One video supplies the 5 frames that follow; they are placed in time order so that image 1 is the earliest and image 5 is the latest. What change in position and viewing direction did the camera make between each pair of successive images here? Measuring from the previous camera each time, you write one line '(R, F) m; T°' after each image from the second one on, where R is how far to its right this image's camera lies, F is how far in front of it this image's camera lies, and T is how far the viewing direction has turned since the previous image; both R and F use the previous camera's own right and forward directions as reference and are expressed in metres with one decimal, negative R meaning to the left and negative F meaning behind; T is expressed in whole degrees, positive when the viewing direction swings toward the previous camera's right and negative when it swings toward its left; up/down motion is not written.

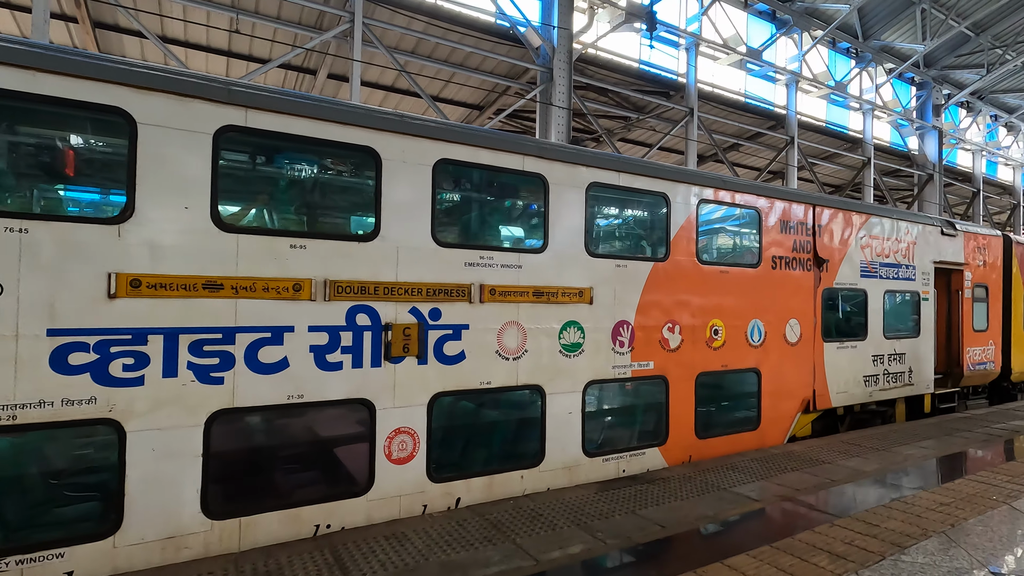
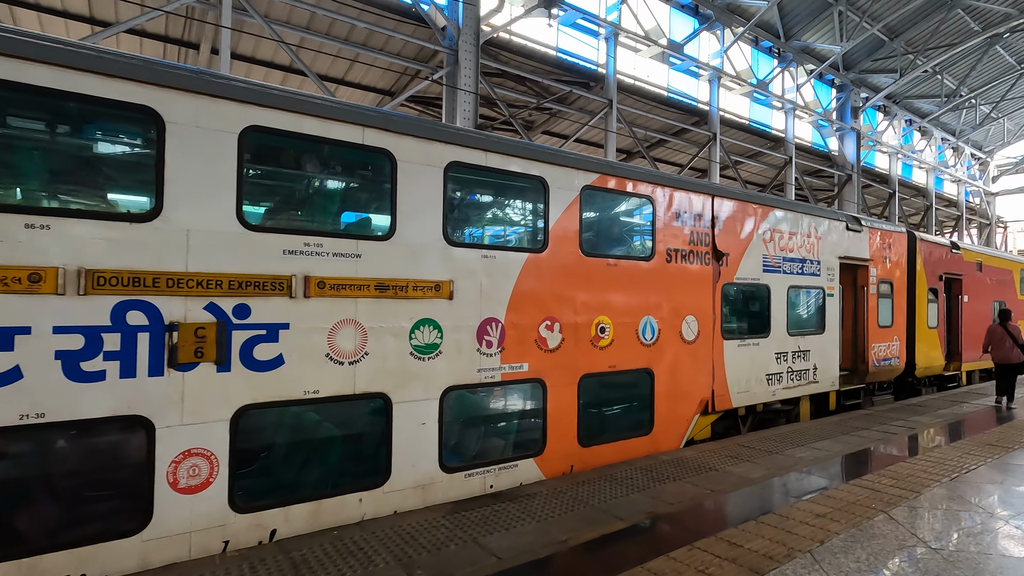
(+0.8, +0.5) m; +5°
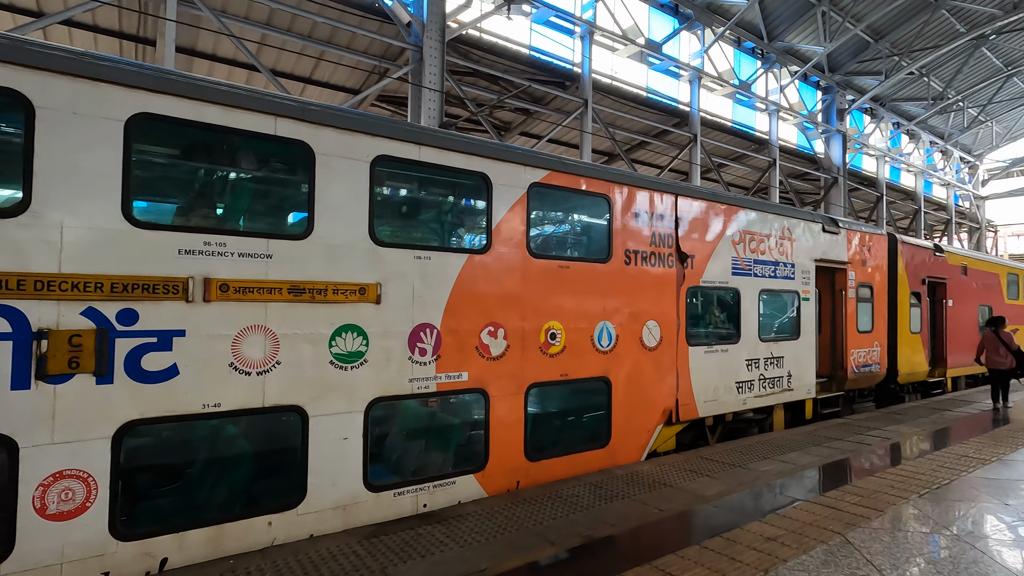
(+0.5, +0.3) m; 0°
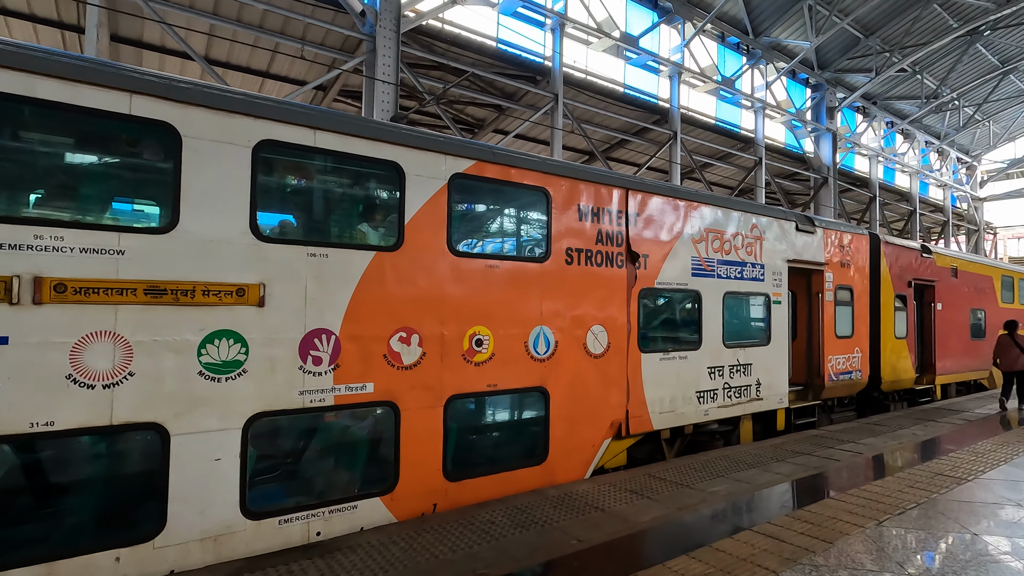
(+0.7, +0.5) m; 0°
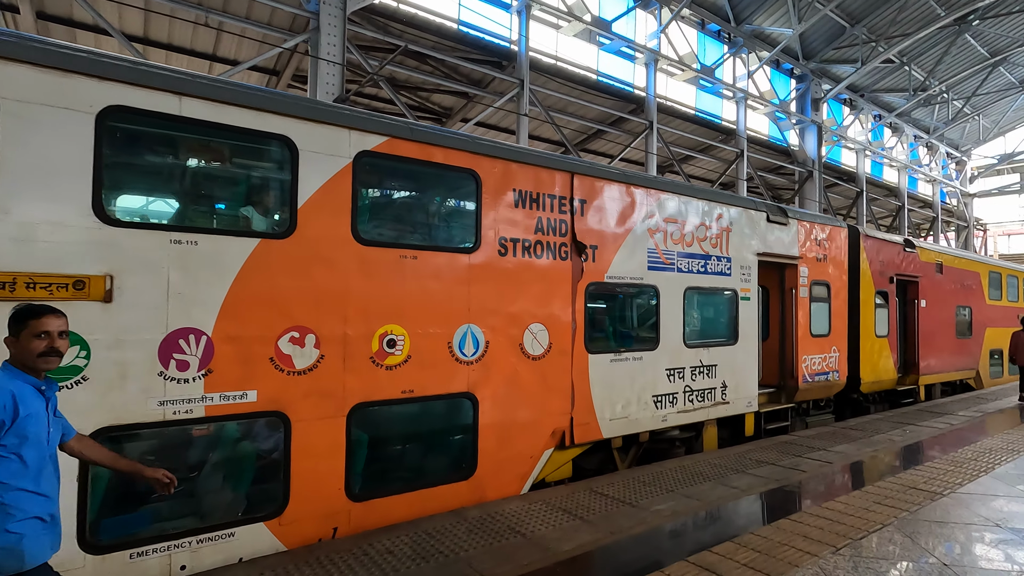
(+0.6, +0.5) m; 0°
